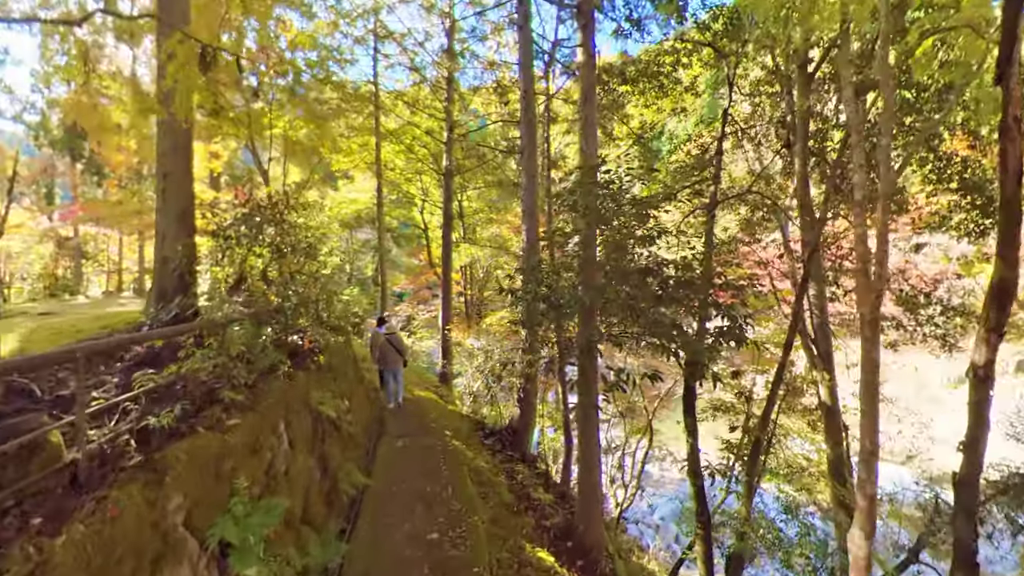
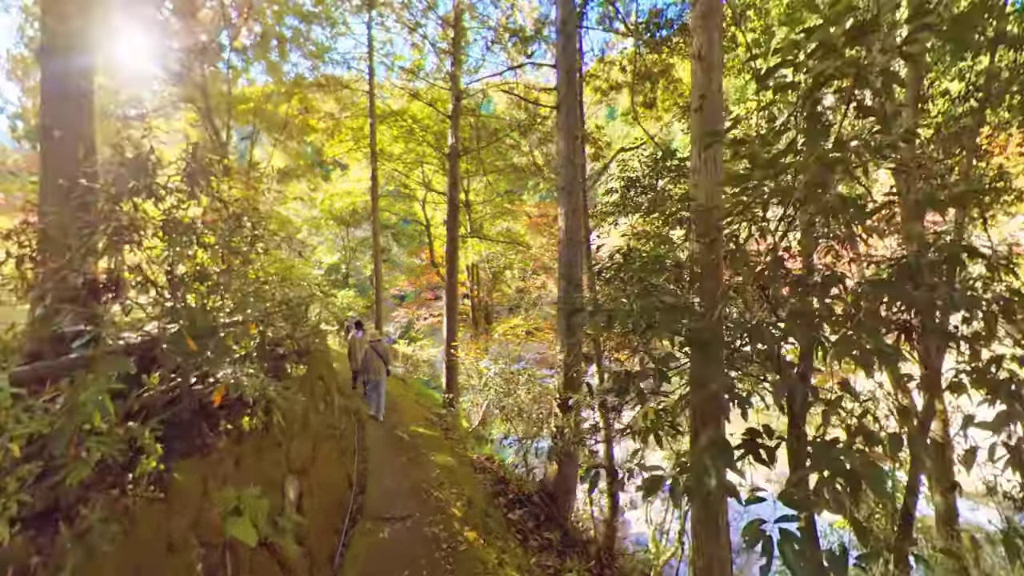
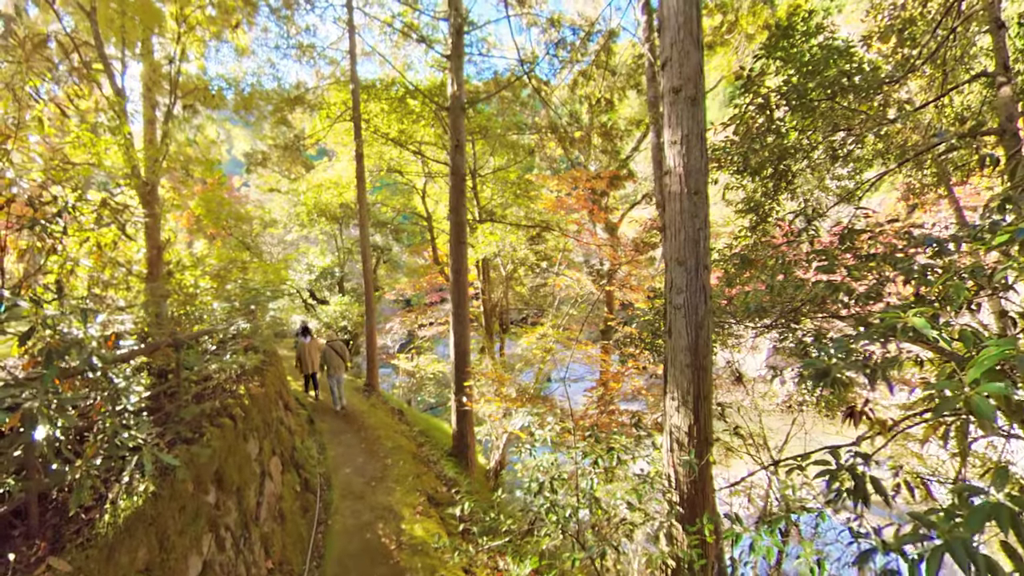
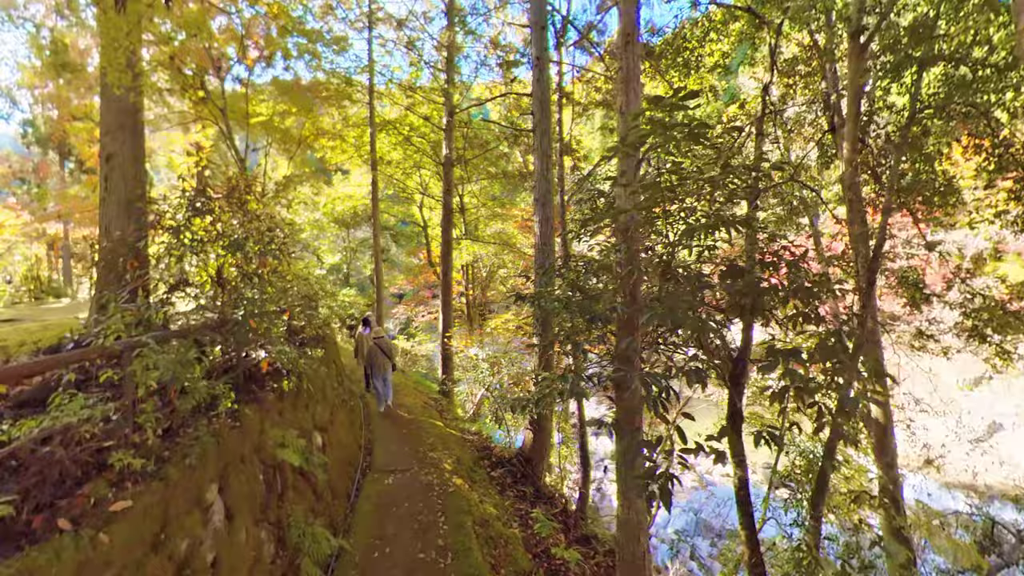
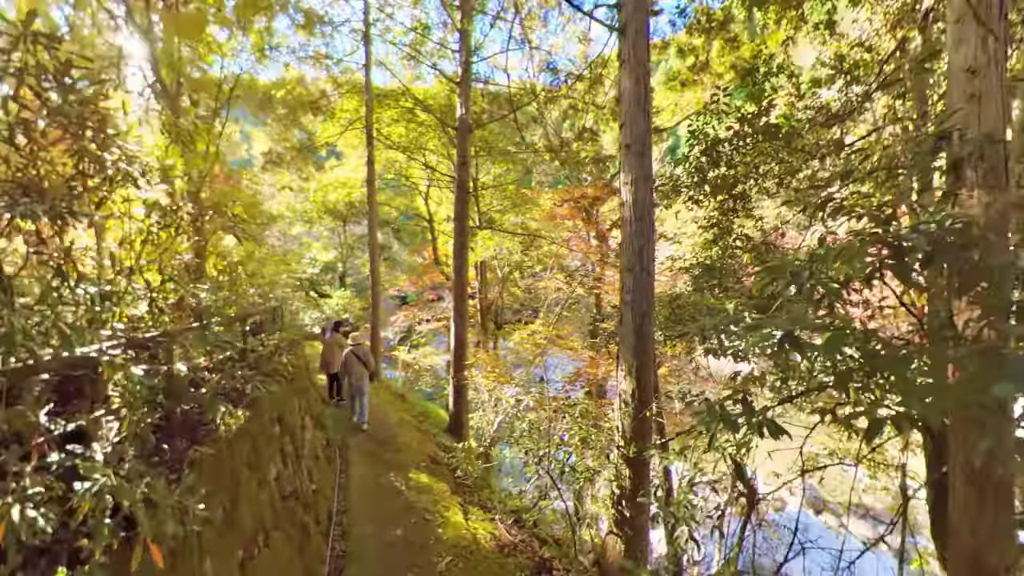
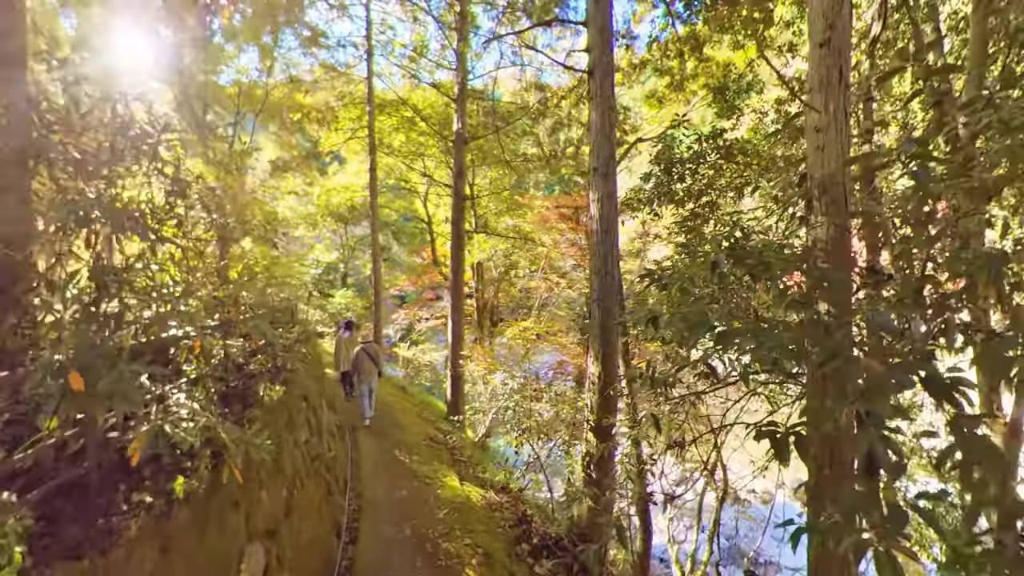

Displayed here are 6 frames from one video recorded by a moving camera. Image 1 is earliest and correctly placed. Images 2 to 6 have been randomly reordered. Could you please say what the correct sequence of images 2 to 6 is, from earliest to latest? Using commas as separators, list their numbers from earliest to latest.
4, 2, 6, 5, 3
